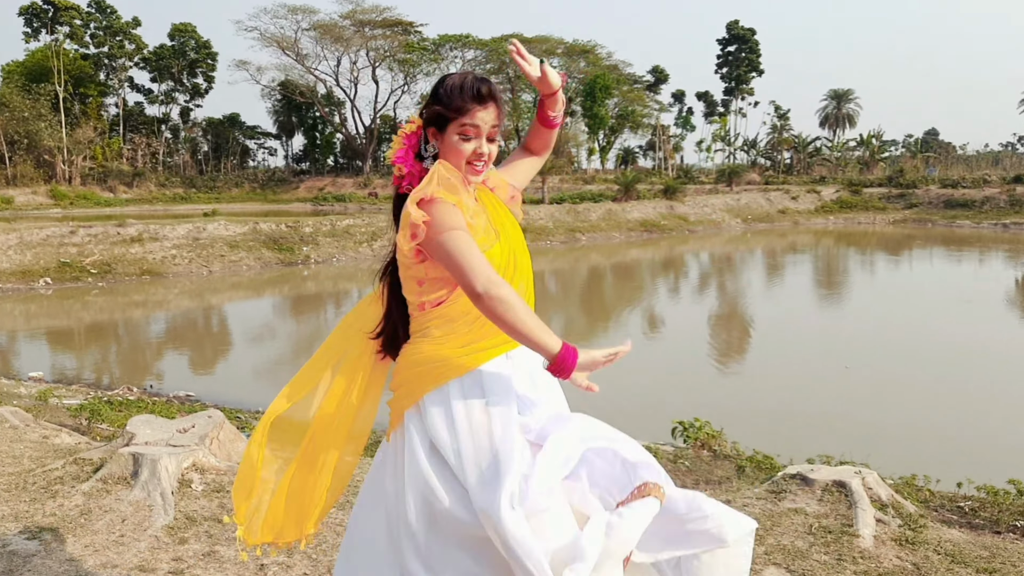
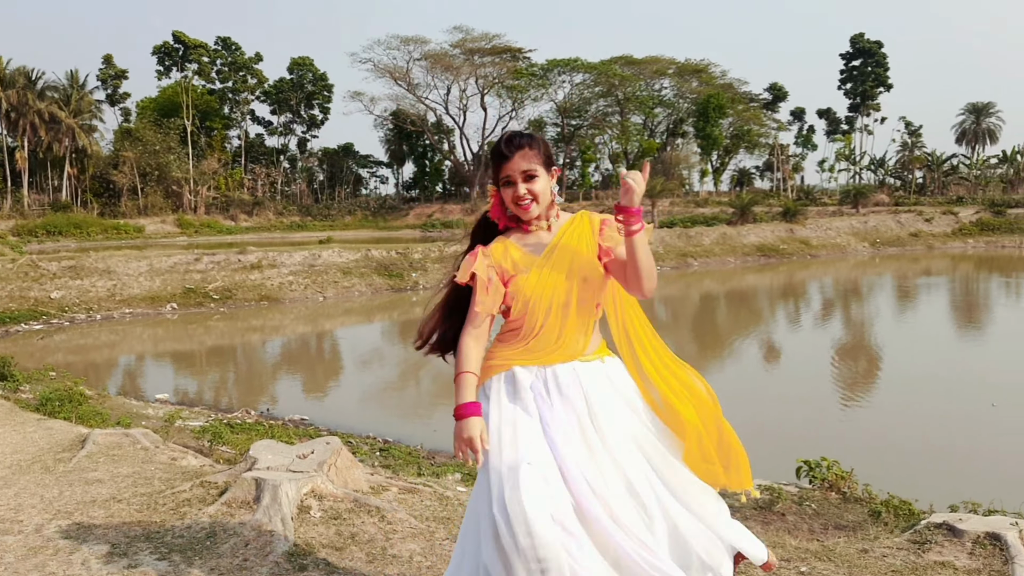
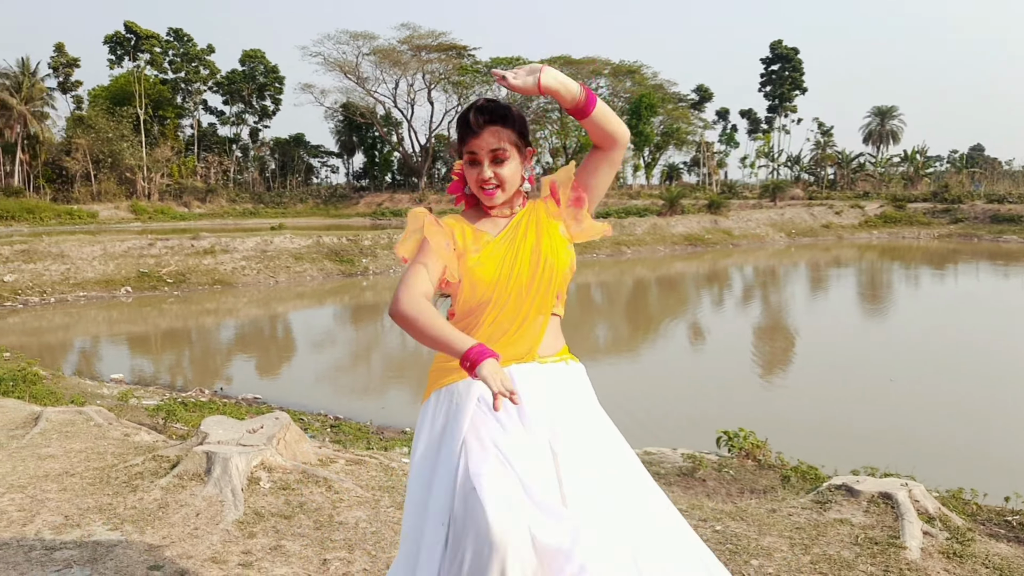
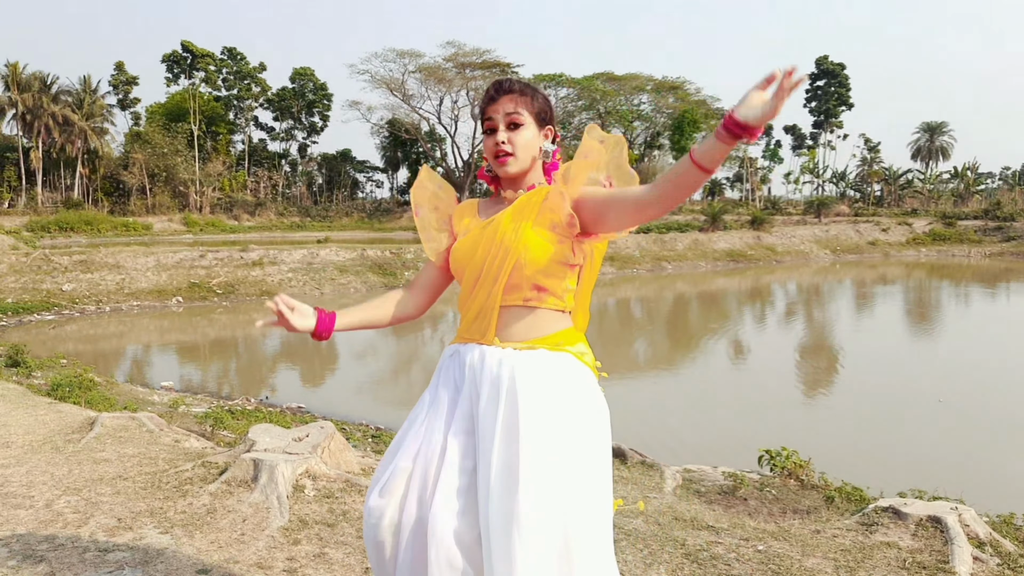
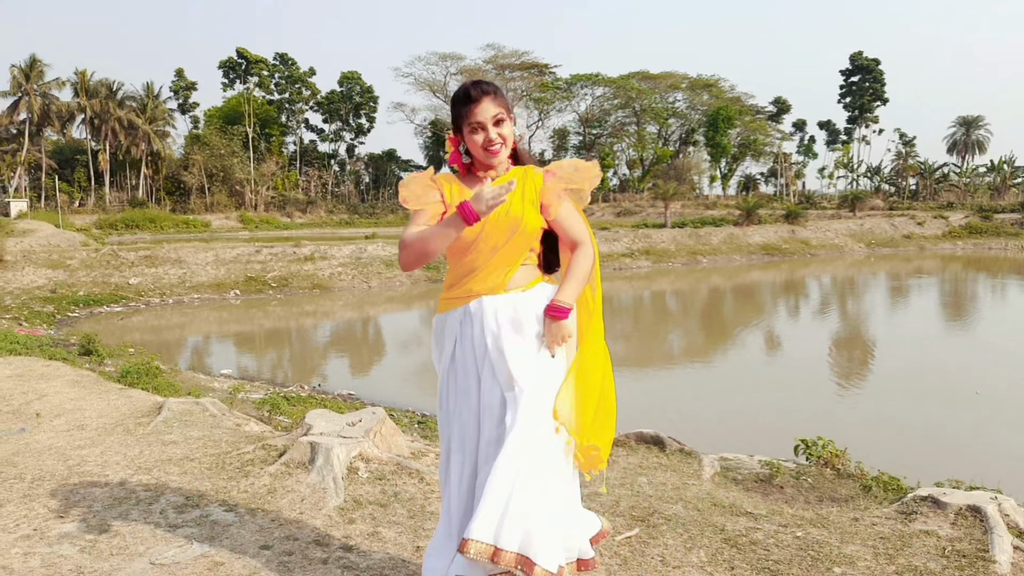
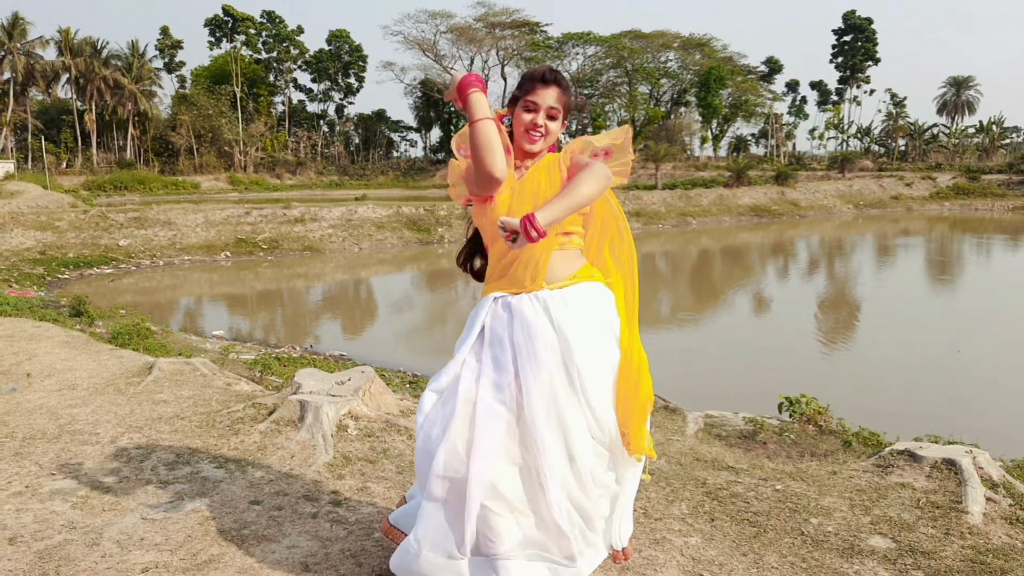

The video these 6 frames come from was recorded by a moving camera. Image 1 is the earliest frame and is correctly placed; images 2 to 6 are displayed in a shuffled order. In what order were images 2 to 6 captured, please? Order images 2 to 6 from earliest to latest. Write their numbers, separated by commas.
3, 4, 5, 6, 2
